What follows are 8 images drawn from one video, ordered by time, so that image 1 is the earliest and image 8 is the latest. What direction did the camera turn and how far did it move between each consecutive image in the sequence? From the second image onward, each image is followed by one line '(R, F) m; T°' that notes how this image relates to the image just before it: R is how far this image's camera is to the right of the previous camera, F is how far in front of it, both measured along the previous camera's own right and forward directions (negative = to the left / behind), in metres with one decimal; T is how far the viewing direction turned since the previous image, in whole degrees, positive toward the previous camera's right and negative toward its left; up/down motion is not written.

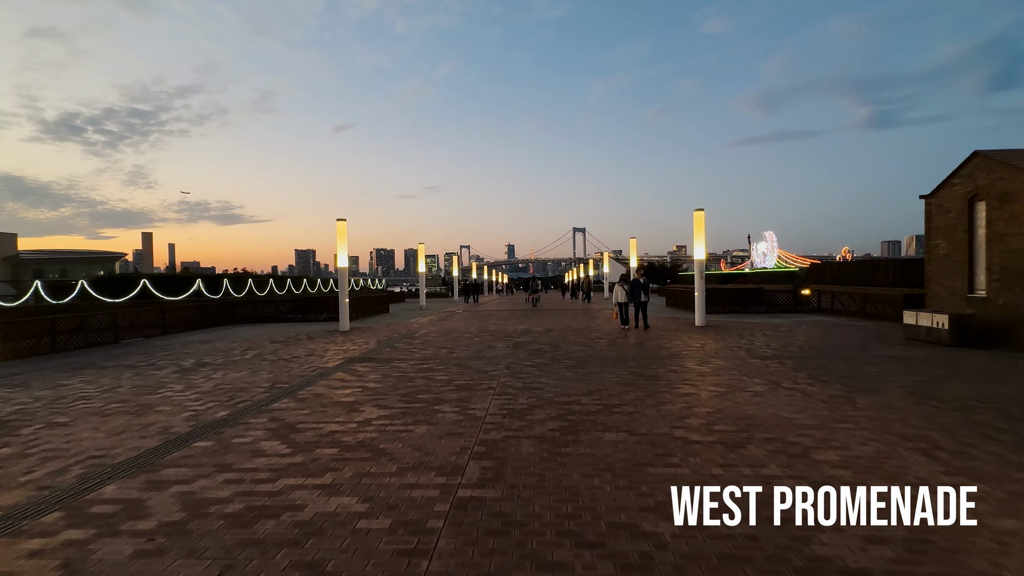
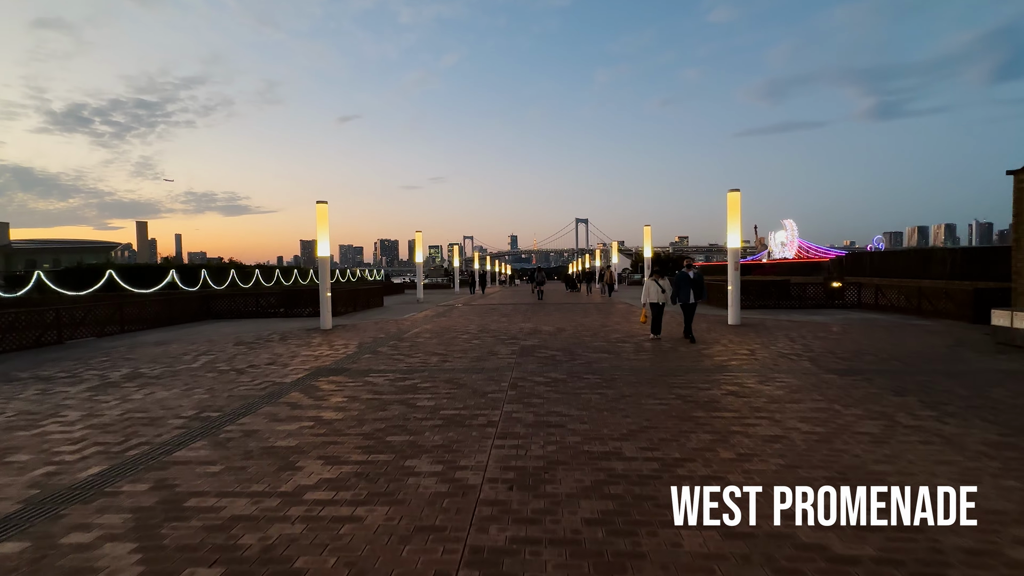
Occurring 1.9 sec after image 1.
(-0.1, +2.0) m; 0°
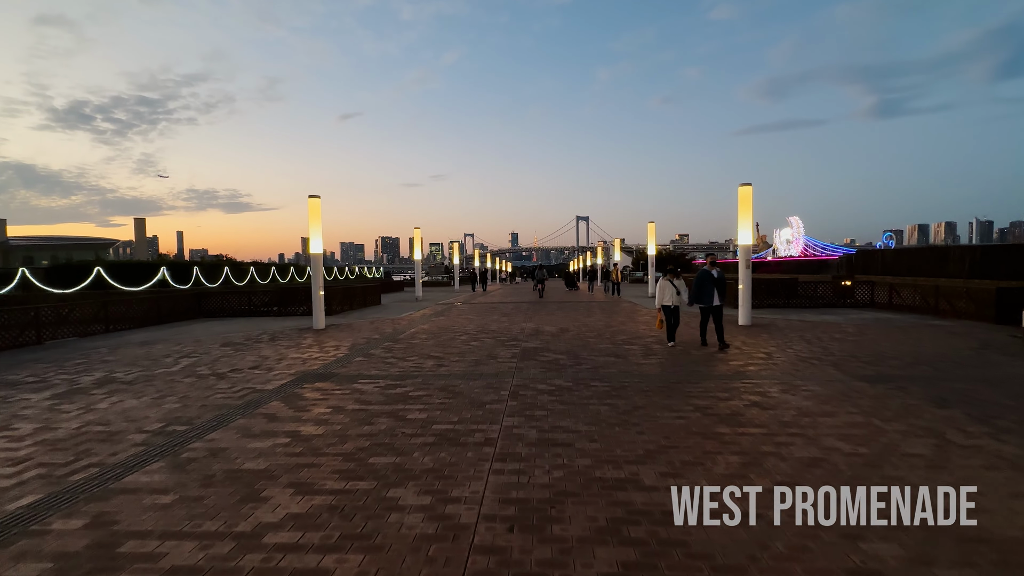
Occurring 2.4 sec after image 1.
(0.0, +0.6) m; 0°
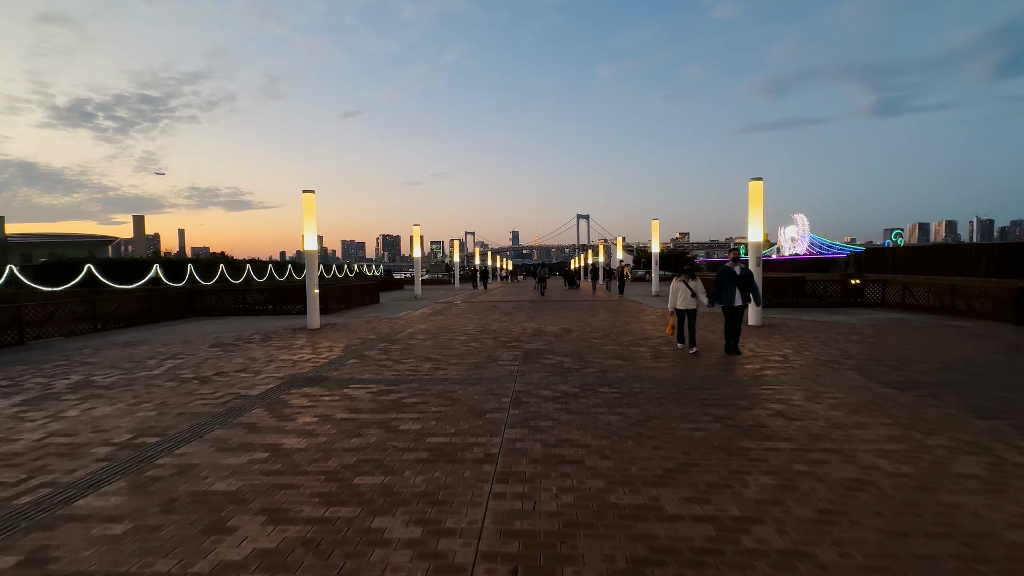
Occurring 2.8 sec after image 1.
(0.0, +0.5) m; 0°
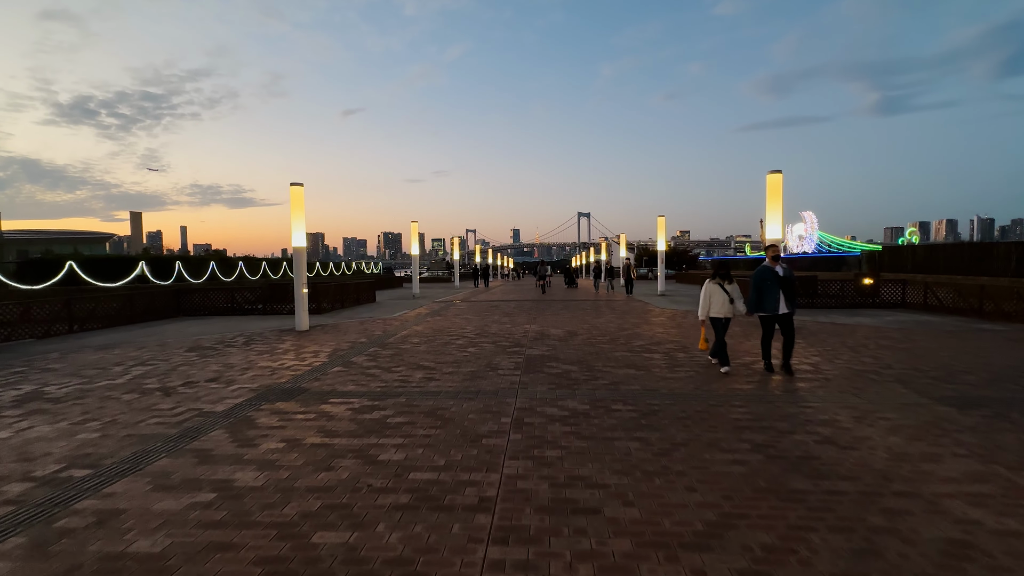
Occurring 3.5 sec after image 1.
(0.0, +0.8) m; 0°
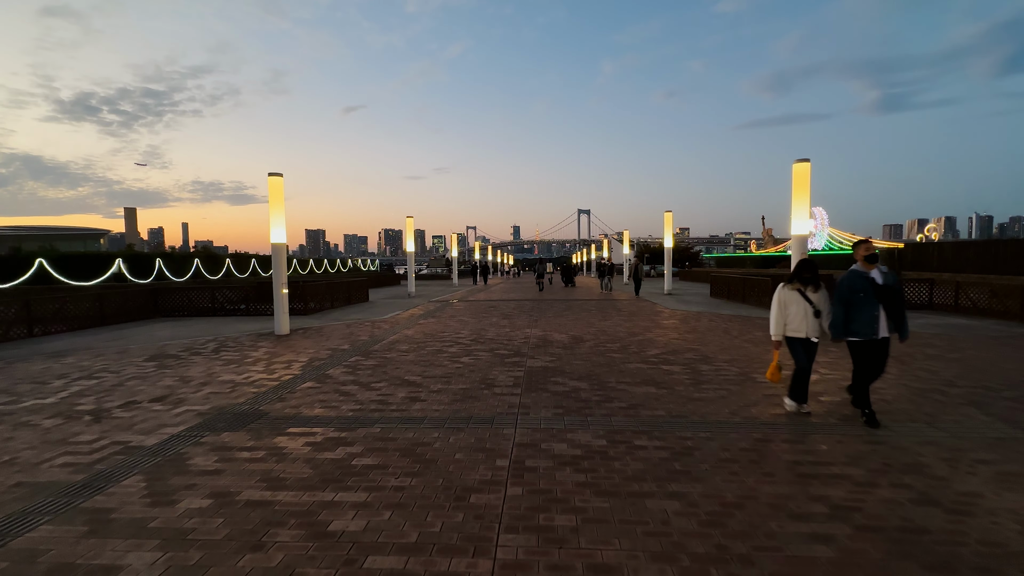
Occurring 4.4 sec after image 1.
(0.0, +1.1) m; 0°
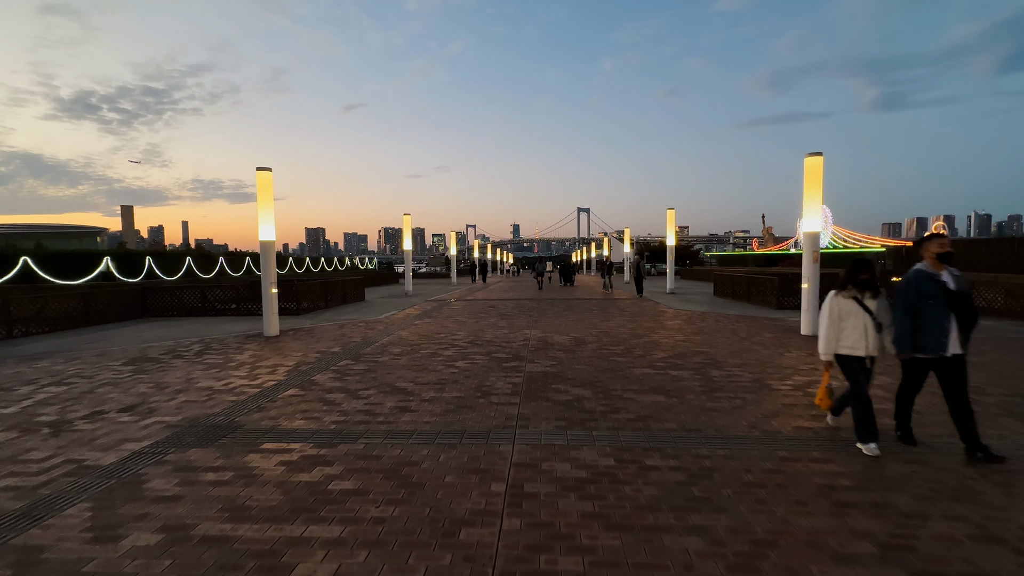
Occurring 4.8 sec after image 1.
(0.0, +0.4) m; 0°
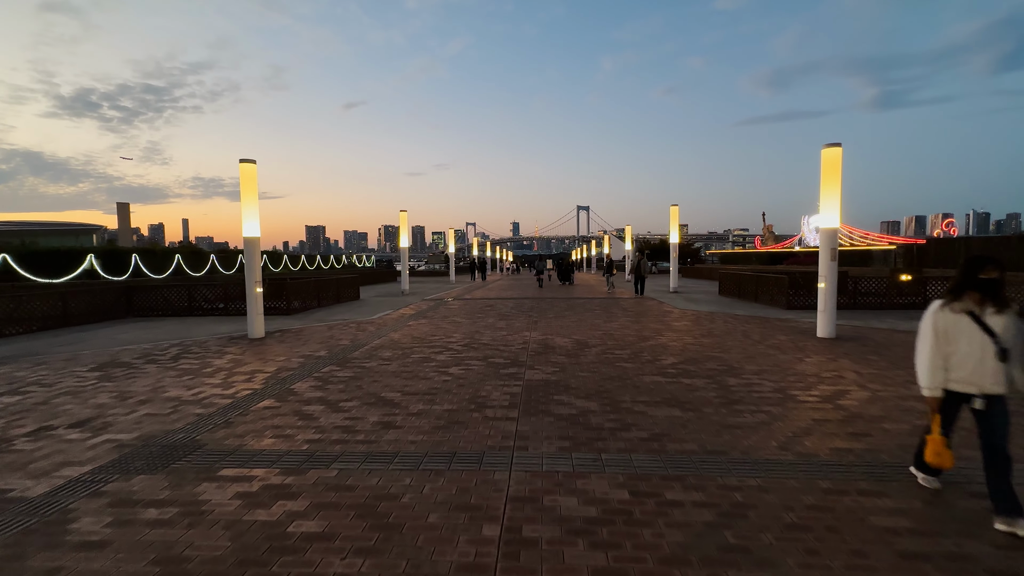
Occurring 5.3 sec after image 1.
(0.0, +0.6) m; 0°
